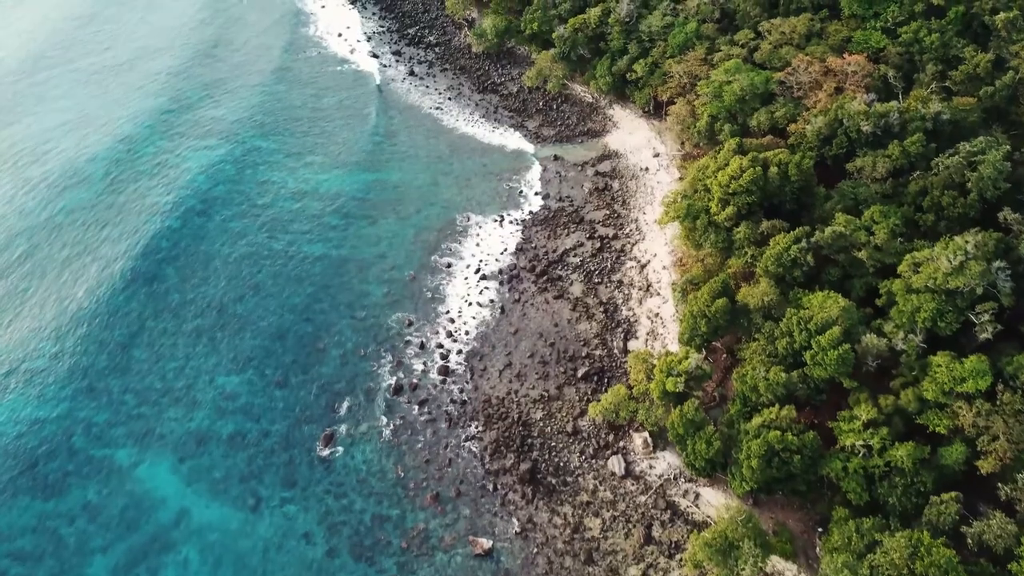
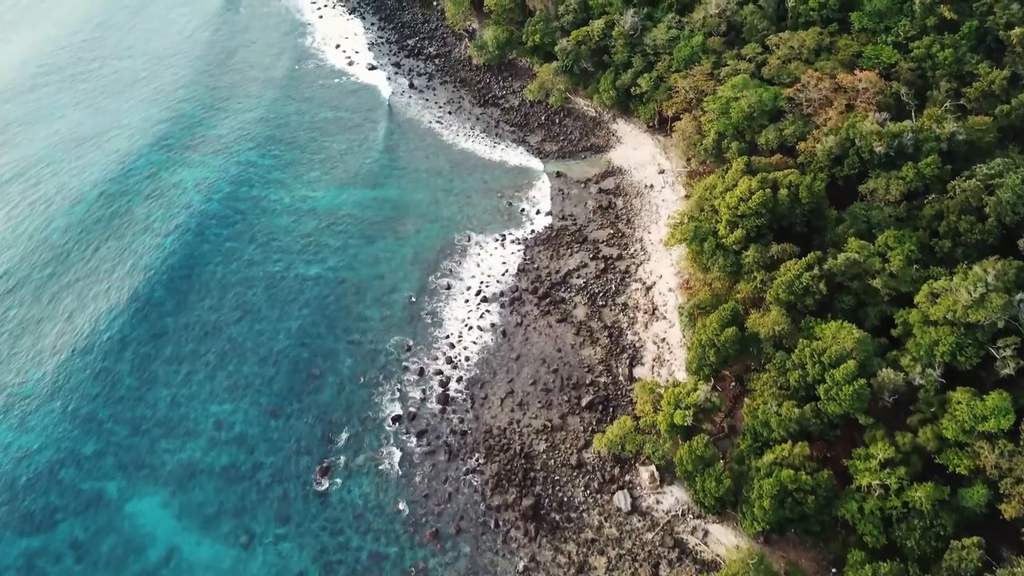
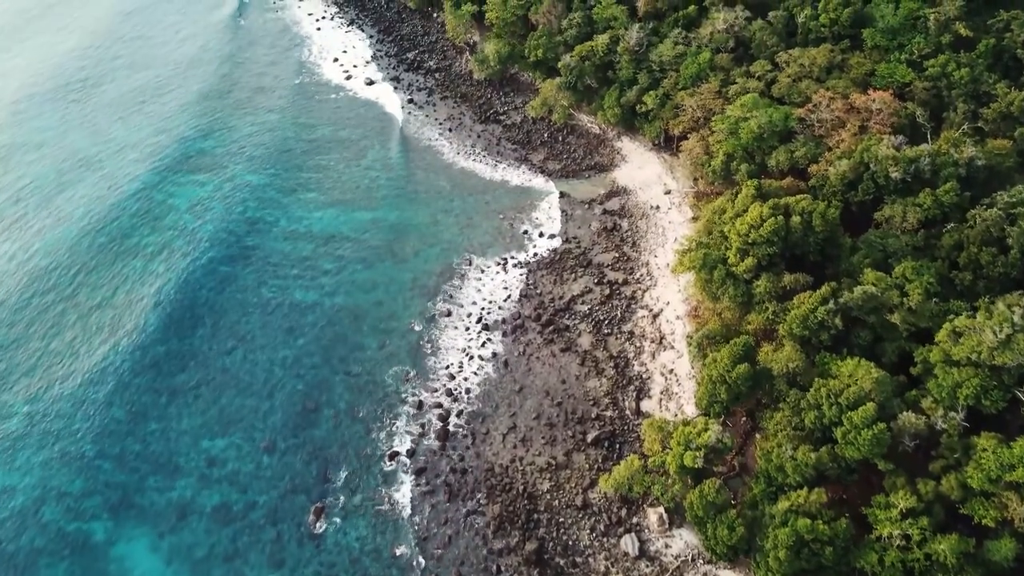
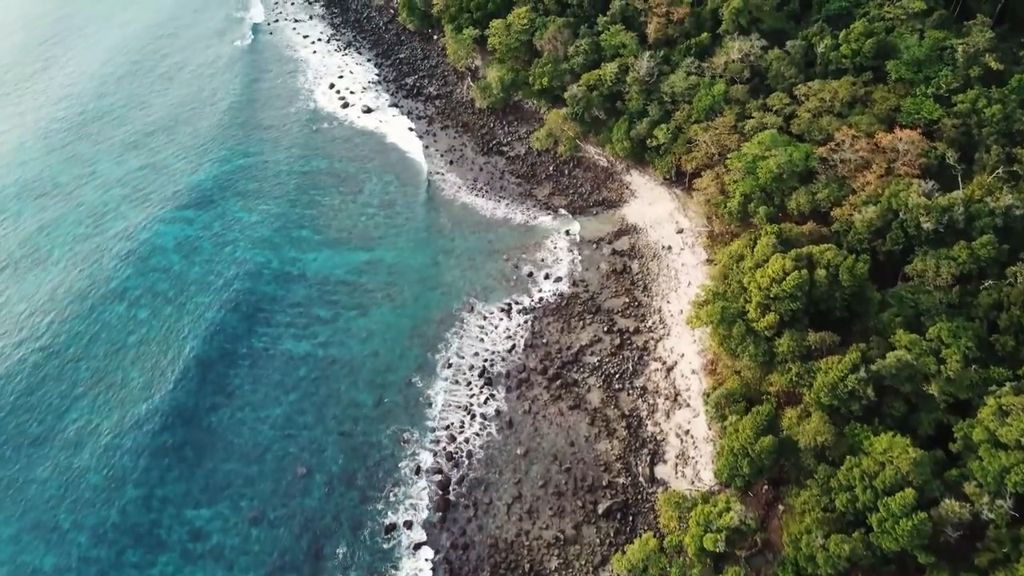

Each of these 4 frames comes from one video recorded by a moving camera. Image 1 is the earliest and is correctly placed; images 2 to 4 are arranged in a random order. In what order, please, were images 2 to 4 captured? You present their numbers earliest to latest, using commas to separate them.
2, 3, 4
